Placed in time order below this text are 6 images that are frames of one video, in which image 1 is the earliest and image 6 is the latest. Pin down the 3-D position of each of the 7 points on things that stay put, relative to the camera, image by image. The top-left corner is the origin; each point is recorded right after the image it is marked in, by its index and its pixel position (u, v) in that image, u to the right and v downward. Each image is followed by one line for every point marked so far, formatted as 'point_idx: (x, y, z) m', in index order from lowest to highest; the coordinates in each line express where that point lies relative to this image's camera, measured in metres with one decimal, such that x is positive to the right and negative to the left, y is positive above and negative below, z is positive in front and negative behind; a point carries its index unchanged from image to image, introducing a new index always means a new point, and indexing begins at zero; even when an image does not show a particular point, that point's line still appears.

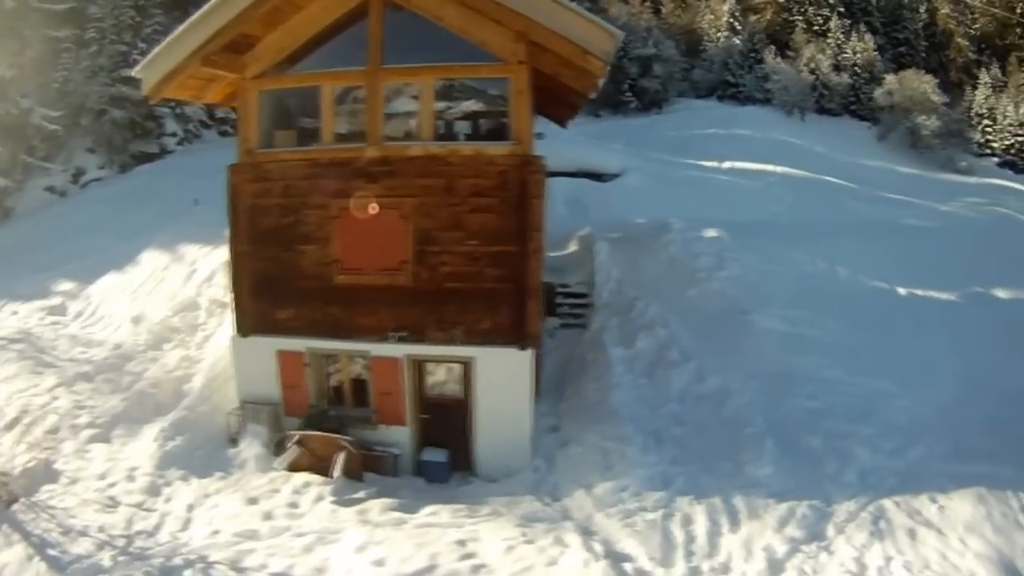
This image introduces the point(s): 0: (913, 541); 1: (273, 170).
0: (+4.4, -2.8, +8.2) m
1: (-3.3, +1.7, +9.9) m
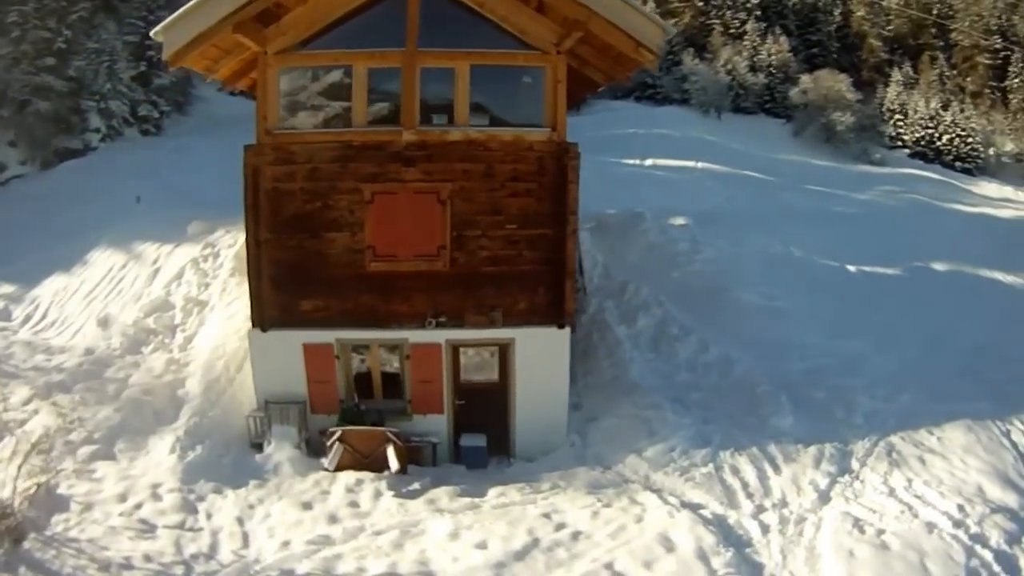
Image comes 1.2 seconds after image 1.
0: (+5.3, -2.3, +9.4) m
1: (-2.8, +1.8, +9.7) m
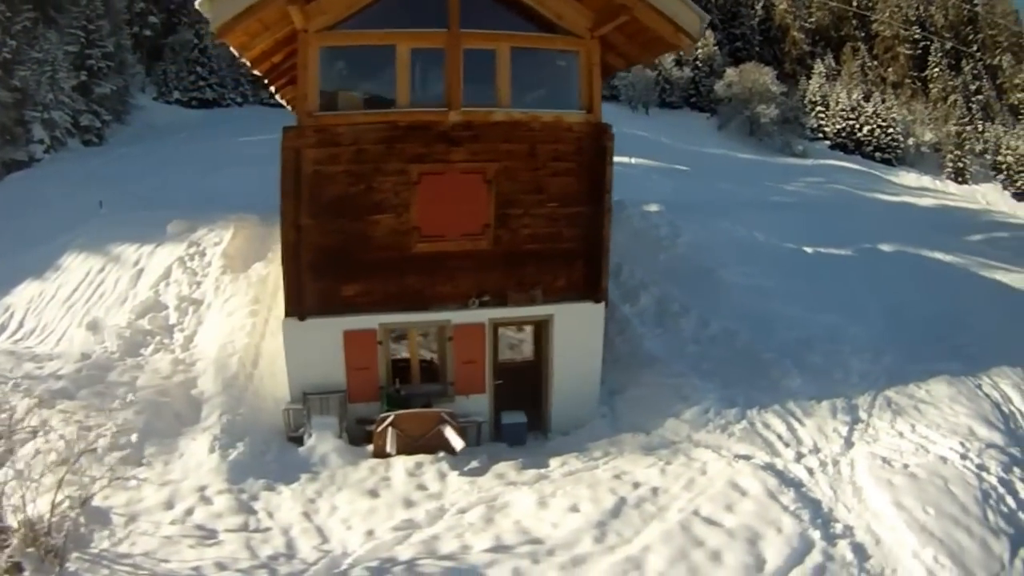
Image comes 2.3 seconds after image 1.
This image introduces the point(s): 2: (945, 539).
0: (+5.9, -1.8, +10.7) m
1: (-2.2, +2.0, +9.8) m
2: (+4.9, -2.7, +8.6) m
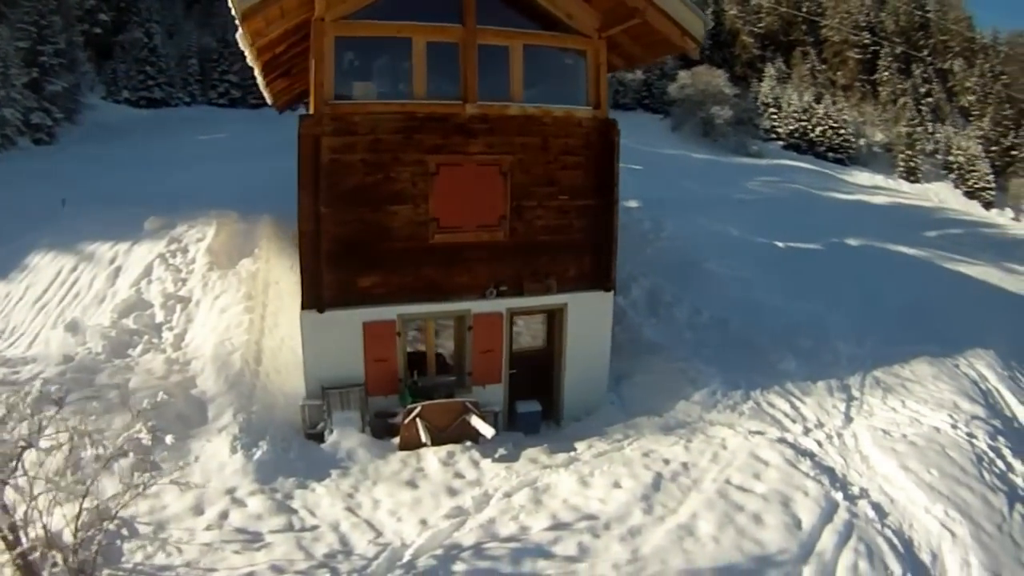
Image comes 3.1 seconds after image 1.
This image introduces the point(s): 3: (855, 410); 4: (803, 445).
0: (+6.1, -1.5, +11.4) m
1: (-2.0, +2.1, +9.7) m
2: (+5.4, -2.5, +9.2) m
3: (+5.0, -1.8, +10.9) m
4: (+3.9, -2.1, +9.9) m
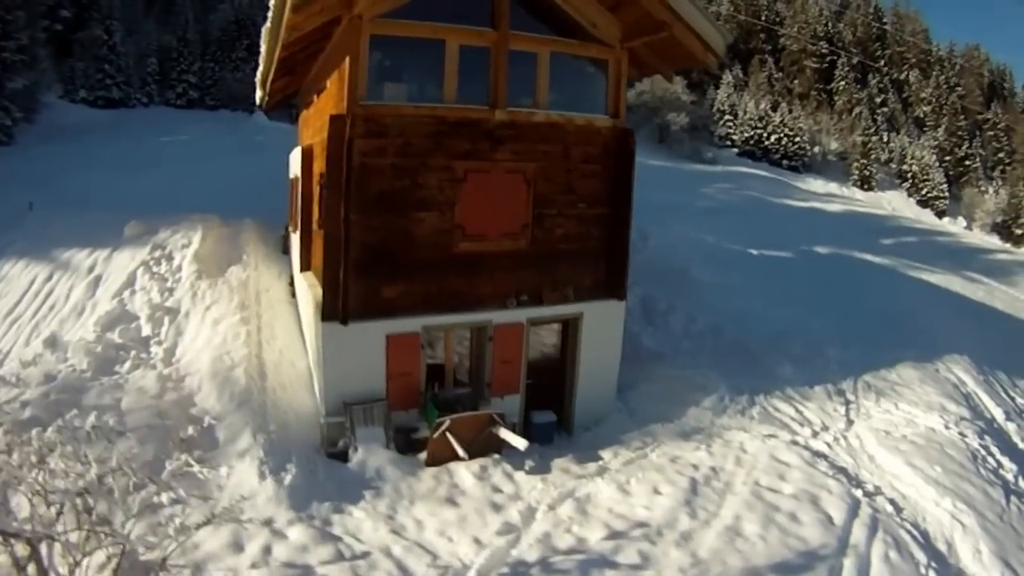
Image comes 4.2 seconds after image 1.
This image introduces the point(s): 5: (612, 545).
0: (+6.3, -1.7, +12.1) m
1: (-1.6, +2.0, +9.5) m
2: (+5.8, -2.6, +9.8) m
3: (+5.2, -1.9, +11.4) m
4: (+4.2, -2.3, +10.4) m
5: (+1.0, -2.7, +7.8) m
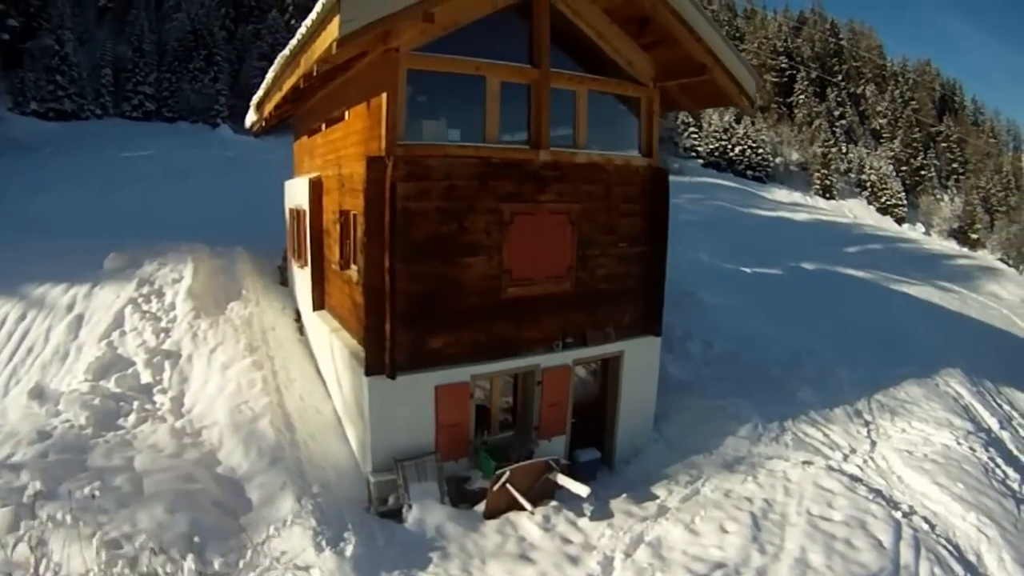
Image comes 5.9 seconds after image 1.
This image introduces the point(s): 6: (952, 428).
0: (+6.7, -2.0, +12.6) m
1: (-0.9, +1.4, +9.0) m
2: (+6.5, -3.0, +10.2) m
3: (+5.7, -2.3, +11.8) m
4: (+4.9, -2.7, +10.6) m
5: (+2.0, -3.2, +7.7) m
6: (+7.2, -2.3, +12.1) m
